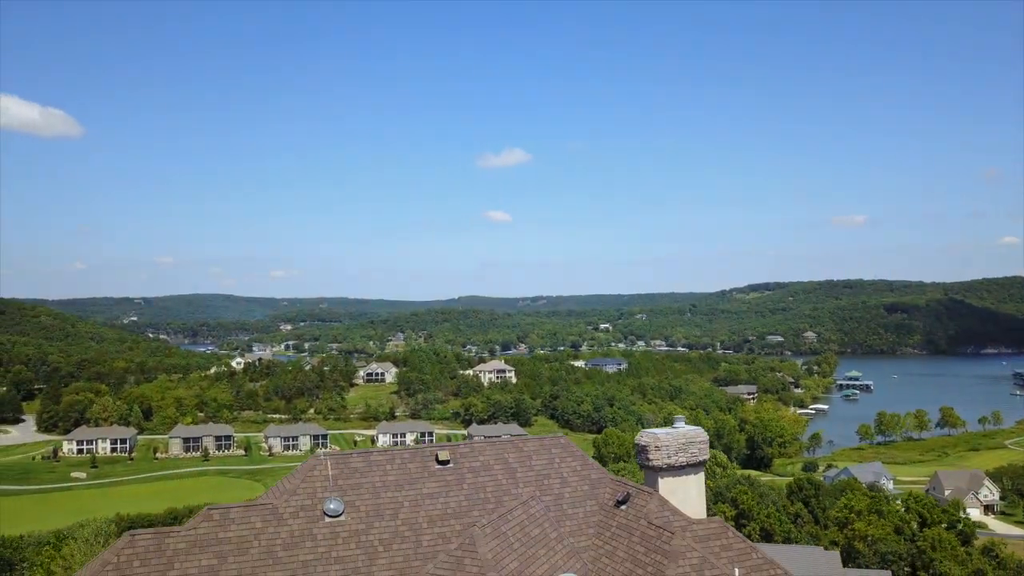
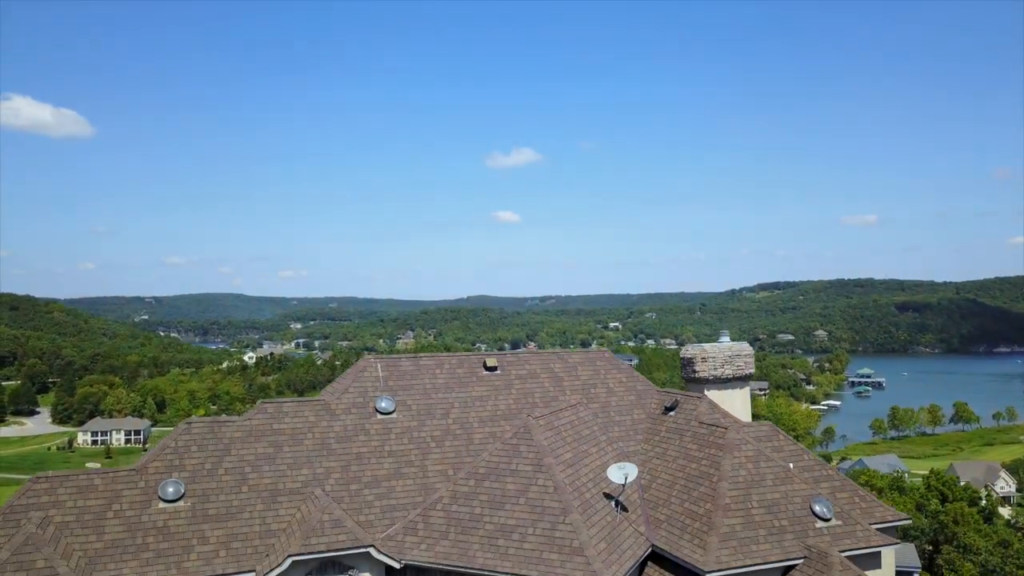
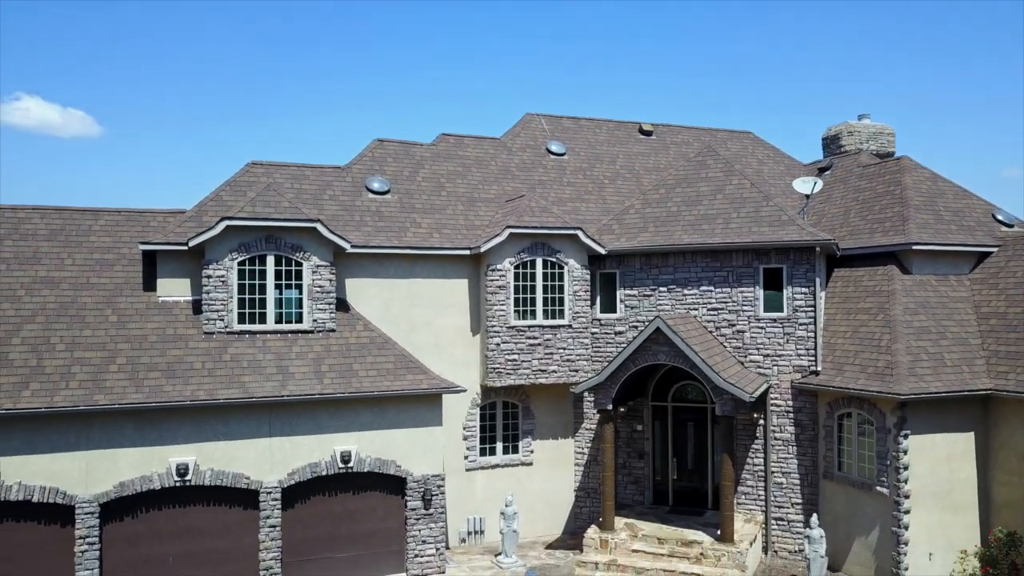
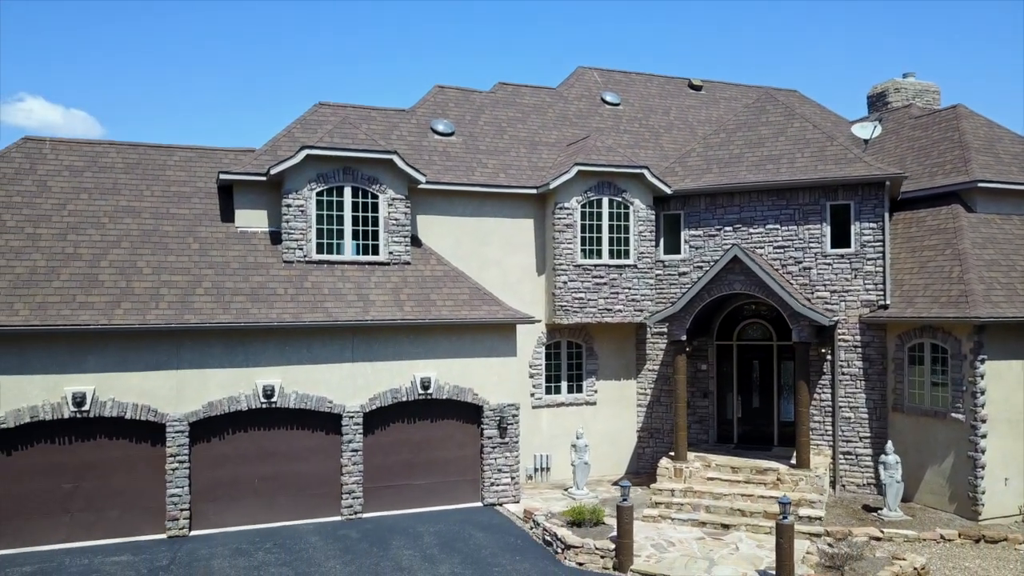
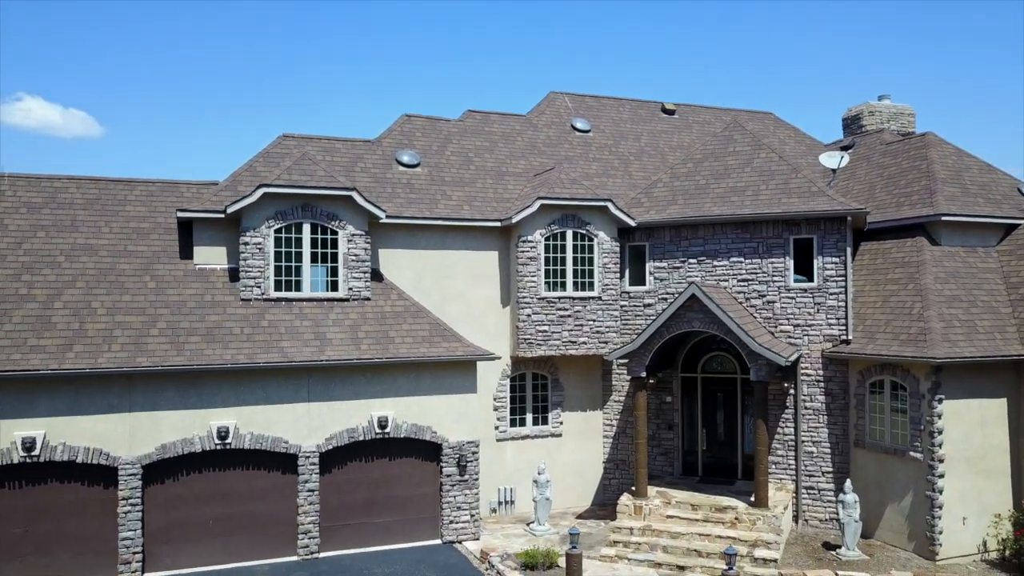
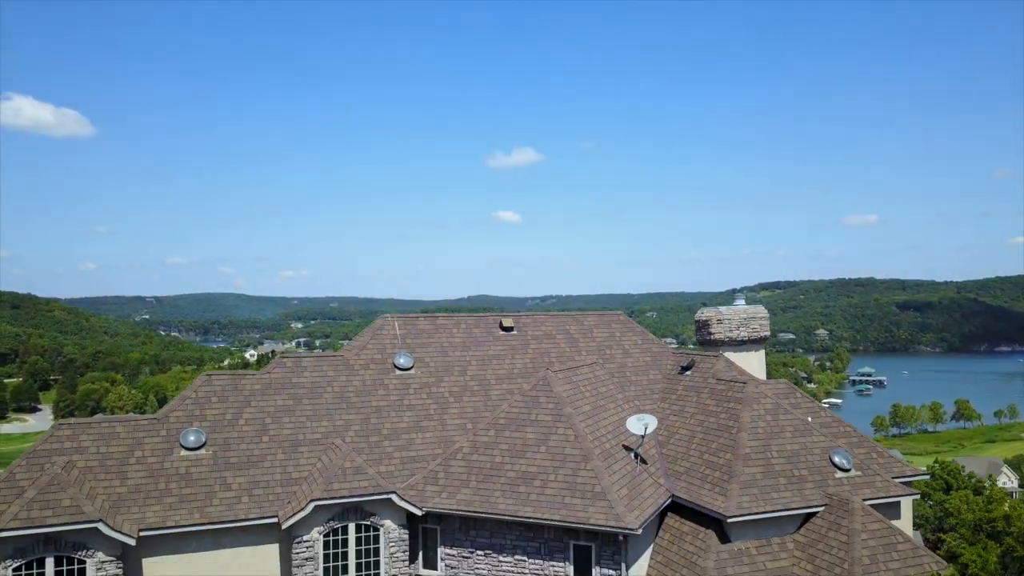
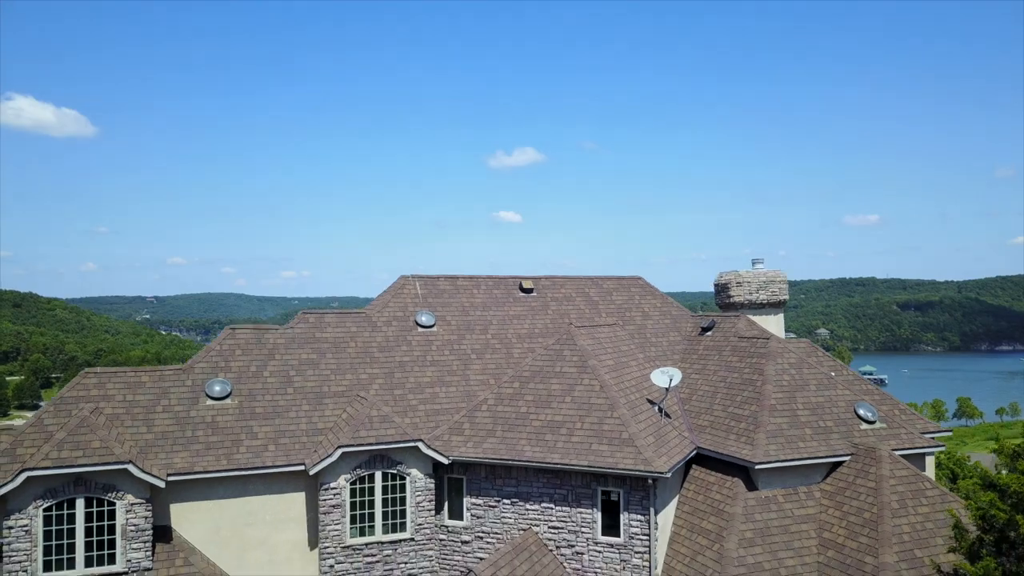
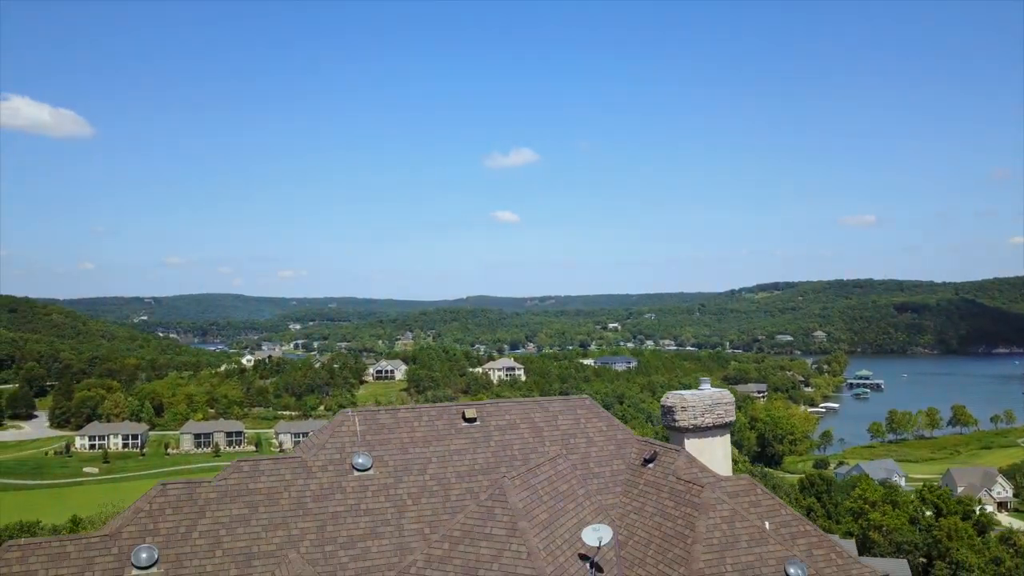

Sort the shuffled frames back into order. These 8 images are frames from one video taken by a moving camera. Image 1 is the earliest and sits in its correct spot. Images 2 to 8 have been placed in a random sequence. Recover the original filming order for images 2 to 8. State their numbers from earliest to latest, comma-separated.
8, 2, 6, 7, 3, 5, 4
